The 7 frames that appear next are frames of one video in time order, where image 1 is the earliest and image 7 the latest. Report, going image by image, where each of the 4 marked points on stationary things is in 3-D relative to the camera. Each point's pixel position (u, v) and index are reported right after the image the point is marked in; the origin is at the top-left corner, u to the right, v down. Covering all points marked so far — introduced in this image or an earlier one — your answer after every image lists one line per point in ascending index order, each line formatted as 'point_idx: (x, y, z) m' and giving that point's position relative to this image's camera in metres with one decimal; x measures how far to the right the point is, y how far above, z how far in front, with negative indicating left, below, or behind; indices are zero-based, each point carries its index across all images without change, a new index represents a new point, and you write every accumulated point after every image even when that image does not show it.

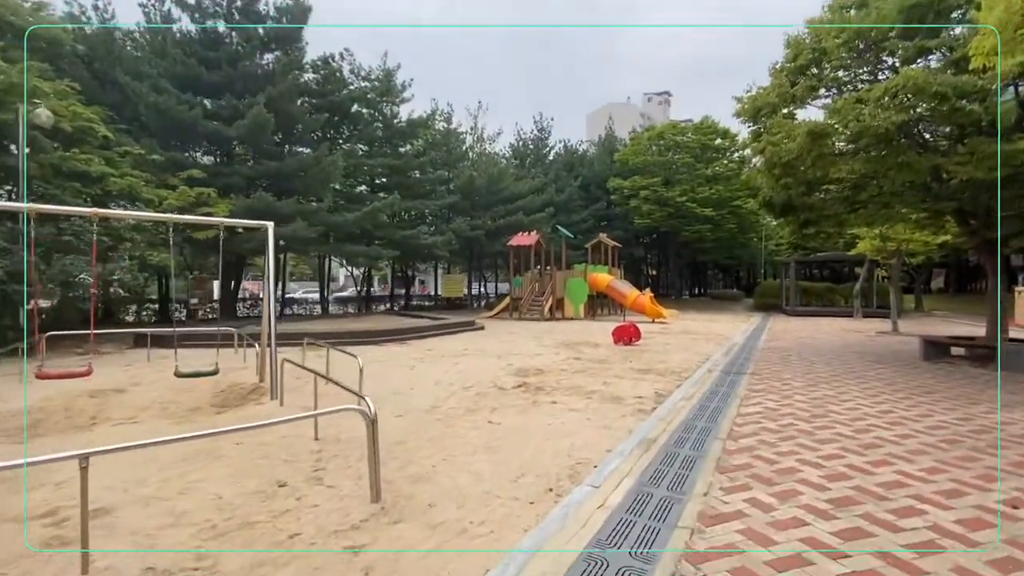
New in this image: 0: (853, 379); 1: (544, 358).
0: (+4.8, -0.7, +6.8) m
1: (+0.6, -0.5, +8.5) m
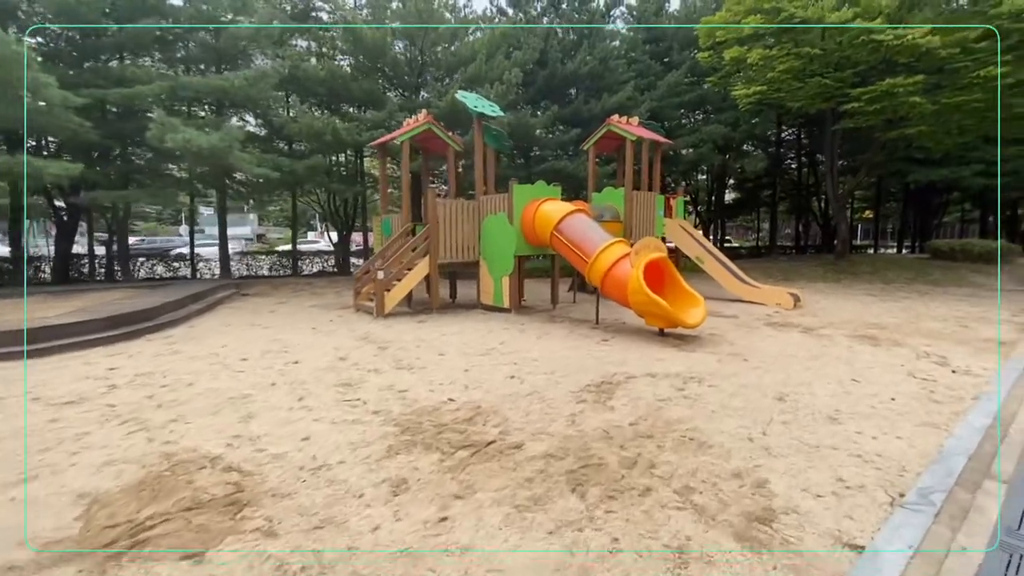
0: (+4.0, -1.2, +4.6) m
1: (-0.2, -1.0, +6.4) m
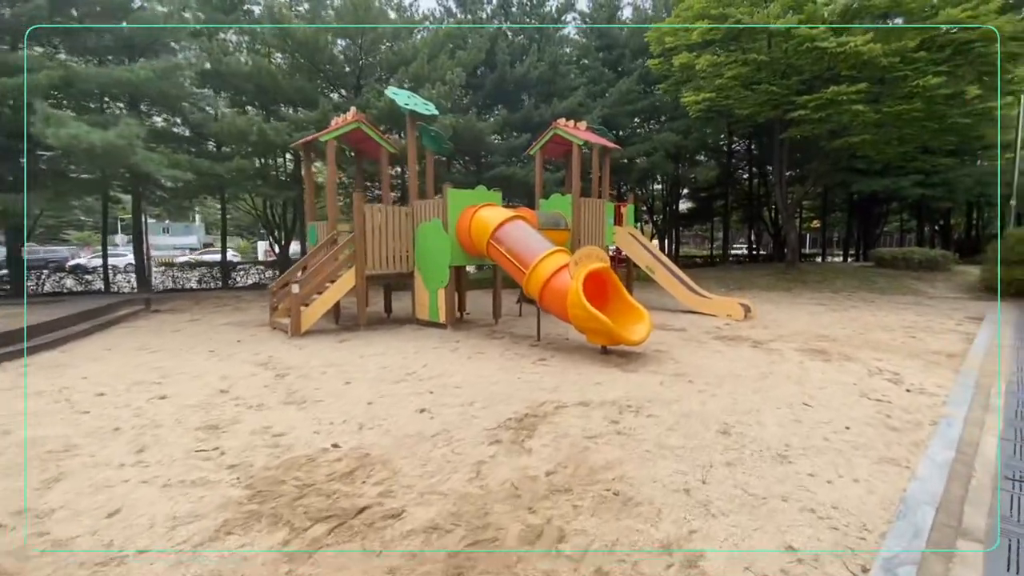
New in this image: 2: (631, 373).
0: (+3.2, -1.4, +4.0) m
1: (-1.1, -1.2, +5.5) m
2: (+1.5, -1.1, +6.4) m
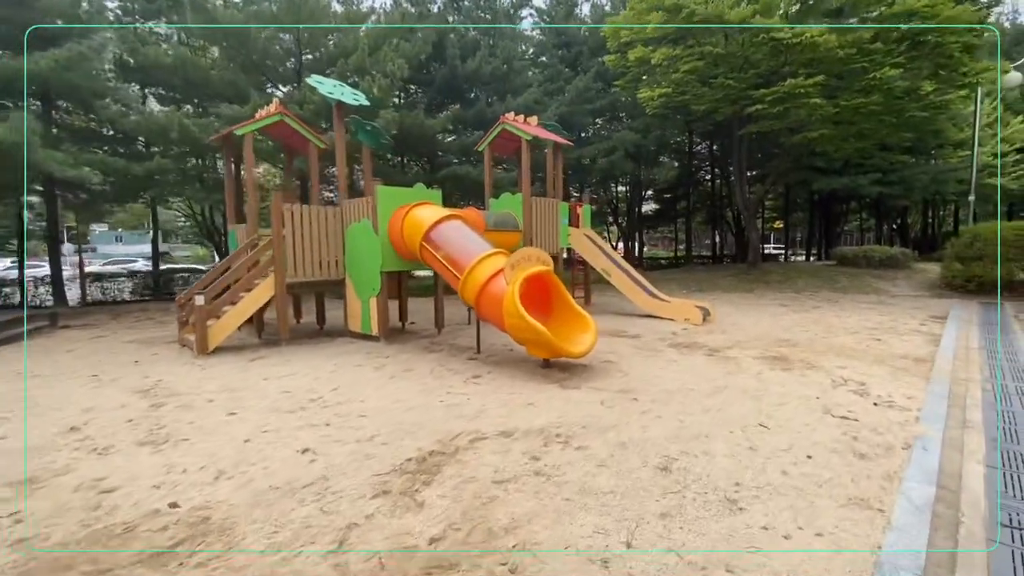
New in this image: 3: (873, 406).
0: (+2.4, -1.4, +3.3) m
1: (-2.0, -1.3, +4.6) m
2: (+0.7, -1.2, +5.6) m
3: (+3.6, -1.2, +4.9) m
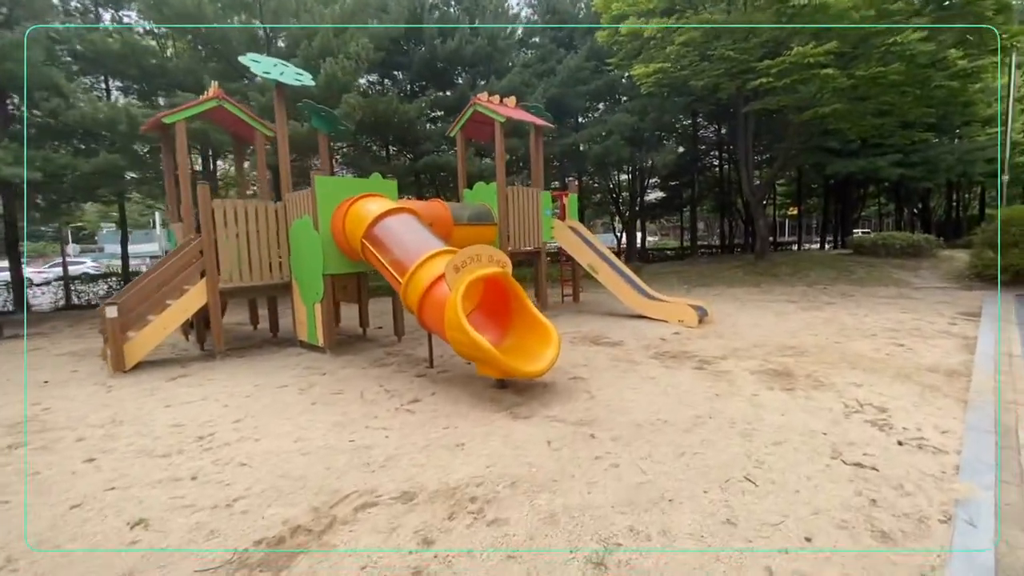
0: (+1.8, -1.5, +2.2) m
1: (-2.6, -1.4, +3.6) m
2: (+0.1, -1.2, +4.6) m
3: (+3.0, -1.2, +3.8) m
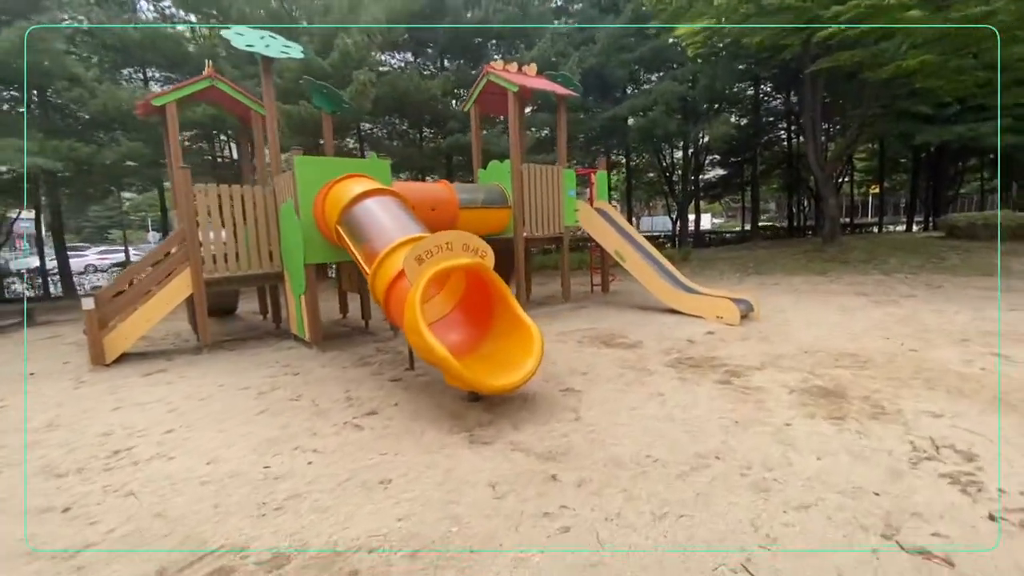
0: (+1.1, -1.5, +1.2) m
1: (-3.0, -1.4, +3.1) m
2: (-0.3, -1.2, +3.7) m
3: (+2.5, -1.2, +2.6) m
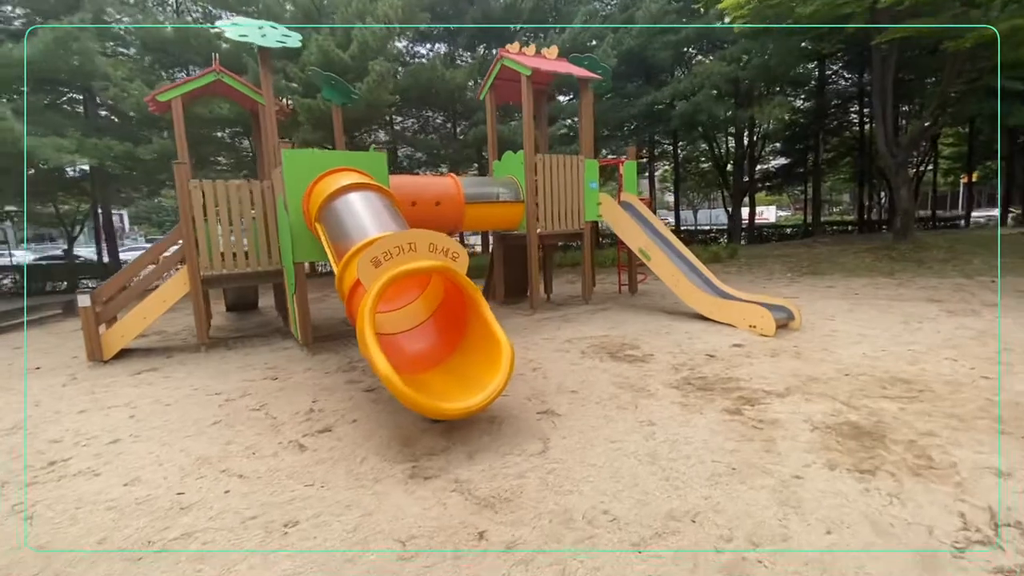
0: (+0.5, -1.6, +0.5) m
1: (-3.4, -1.4, +2.9) m
2: (-0.7, -1.3, +3.2) m
3: (+2.0, -1.4, +1.8) m
